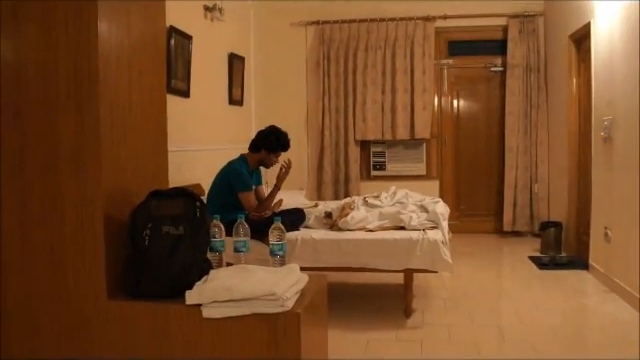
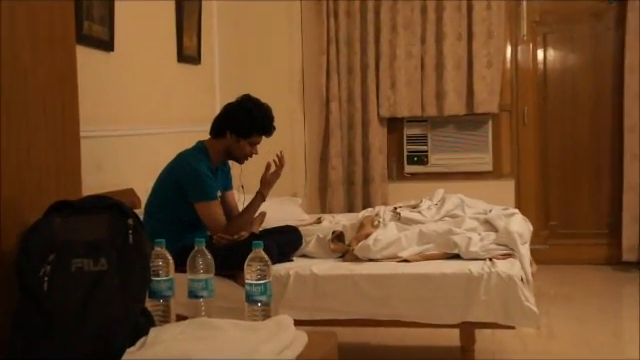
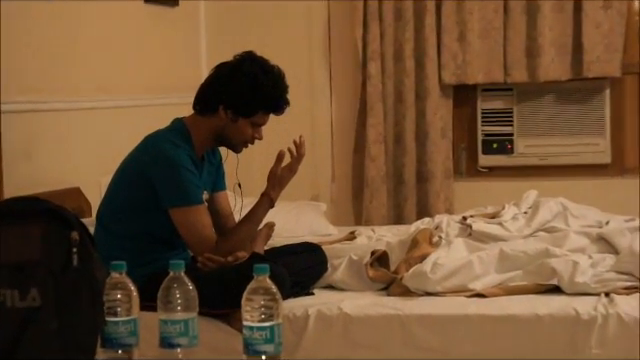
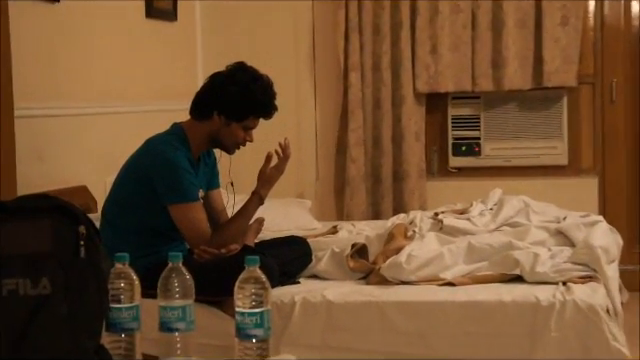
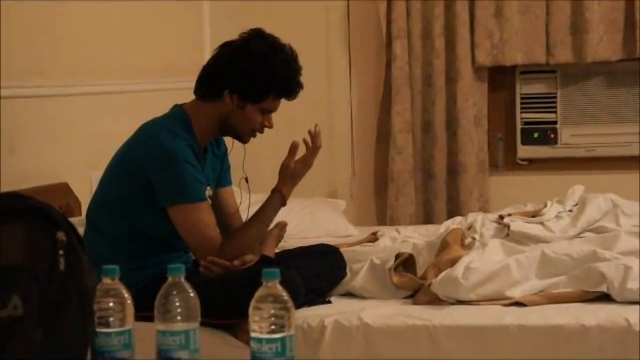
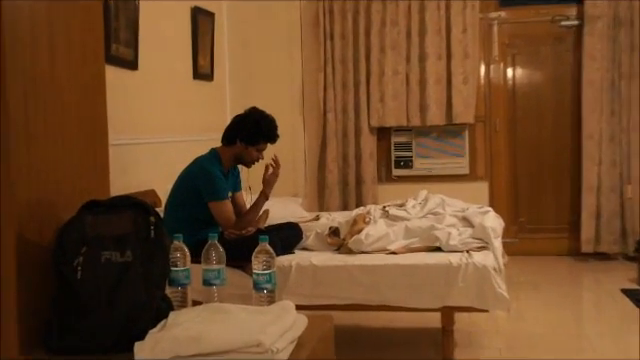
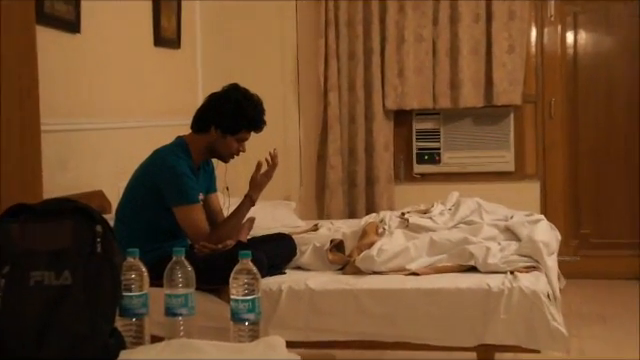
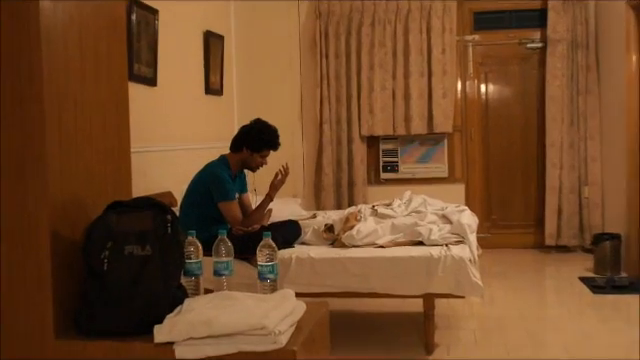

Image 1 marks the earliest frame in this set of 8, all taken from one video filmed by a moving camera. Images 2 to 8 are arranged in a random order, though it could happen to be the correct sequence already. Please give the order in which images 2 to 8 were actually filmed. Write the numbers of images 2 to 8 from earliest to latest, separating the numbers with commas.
8, 6, 2, 7, 4, 3, 5
